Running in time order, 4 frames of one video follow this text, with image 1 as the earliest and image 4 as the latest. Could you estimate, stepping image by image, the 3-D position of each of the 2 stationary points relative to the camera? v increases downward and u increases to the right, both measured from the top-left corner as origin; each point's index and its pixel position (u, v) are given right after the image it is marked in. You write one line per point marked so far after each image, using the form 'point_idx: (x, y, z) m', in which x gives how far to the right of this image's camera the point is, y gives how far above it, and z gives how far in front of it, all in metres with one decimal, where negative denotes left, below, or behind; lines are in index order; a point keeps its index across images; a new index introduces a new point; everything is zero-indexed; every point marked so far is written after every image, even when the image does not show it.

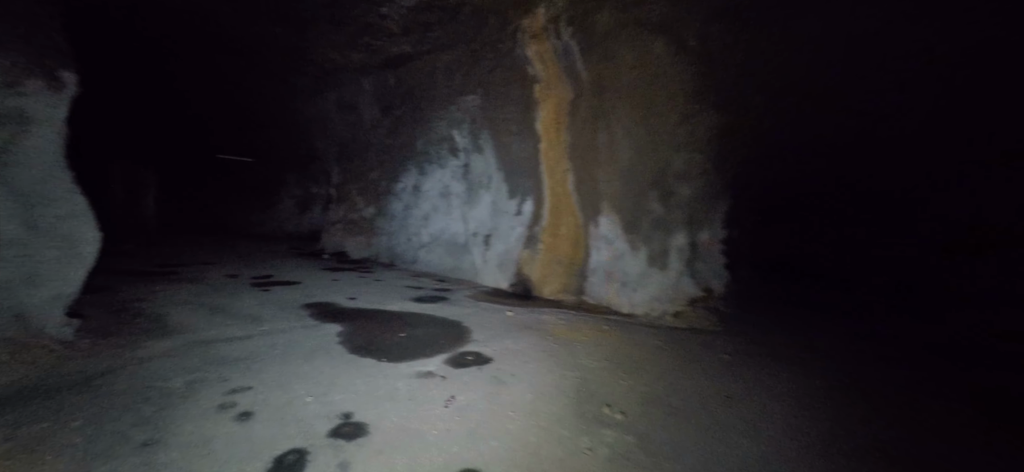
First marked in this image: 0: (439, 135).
0: (-1.7, +2.3, +8.7) m
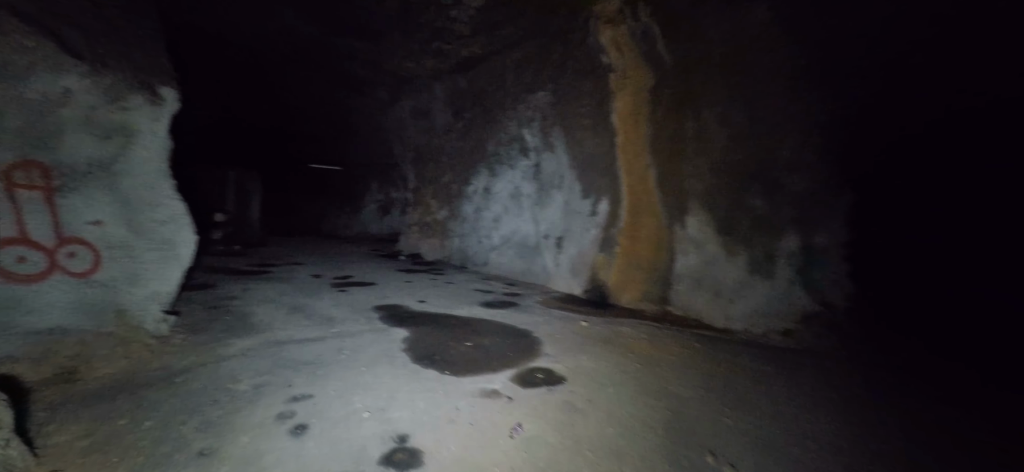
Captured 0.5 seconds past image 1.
0: (-0.1, +2.3, +8.5) m
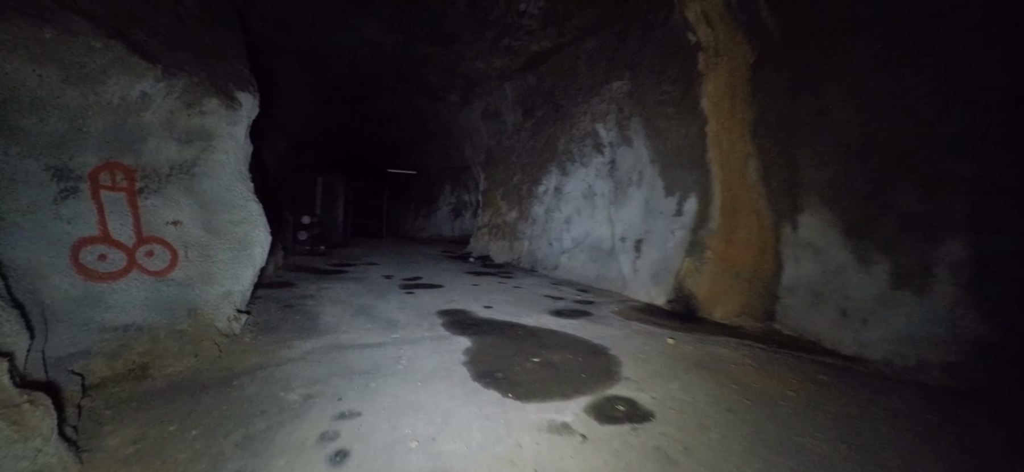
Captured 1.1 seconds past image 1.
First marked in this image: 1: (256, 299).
0: (+1.5, +2.2, +8.0) m
1: (-3.1, -0.8, +4.3) m
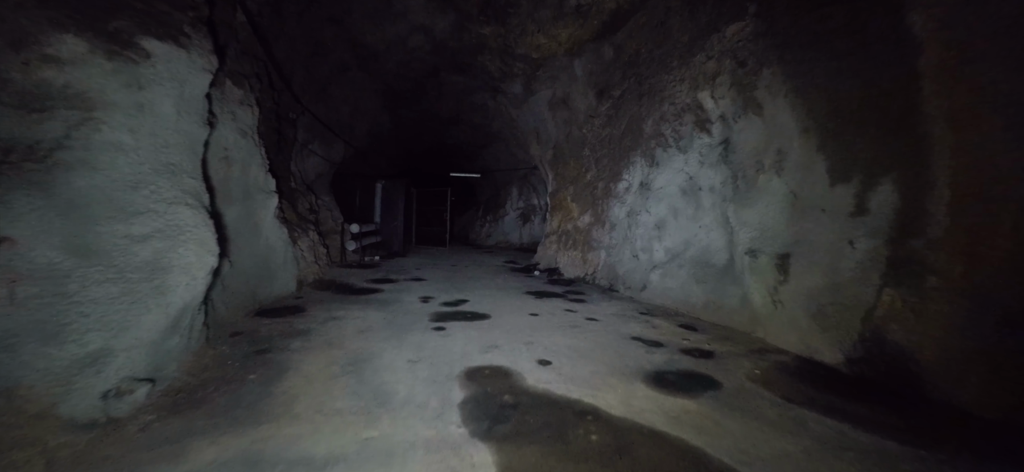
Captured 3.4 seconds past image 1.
0: (+2.6, +2.1, +5.9) m
1: (-2.5, -0.9, +3.2) m
